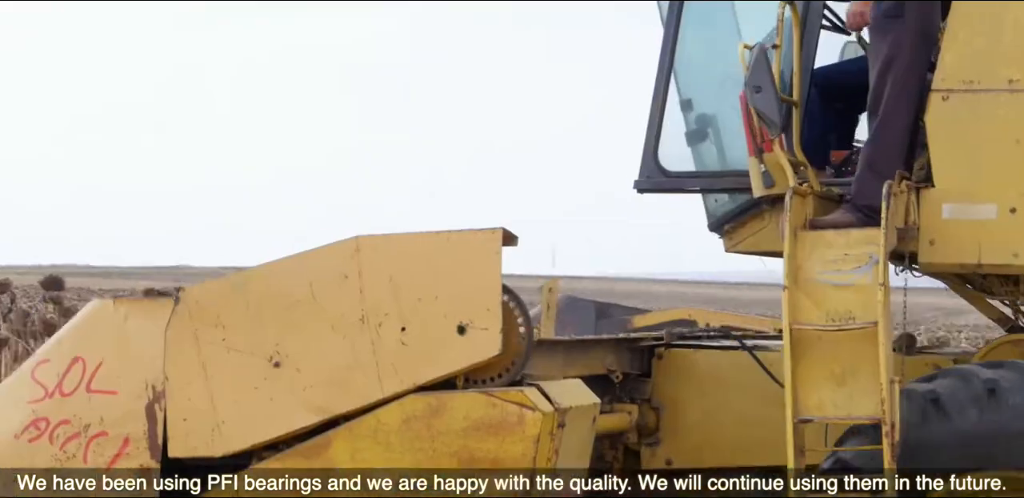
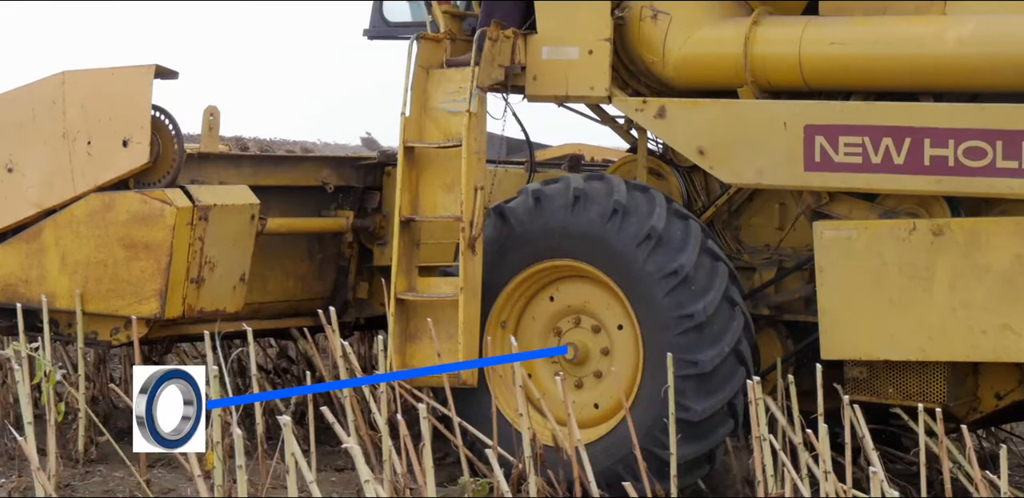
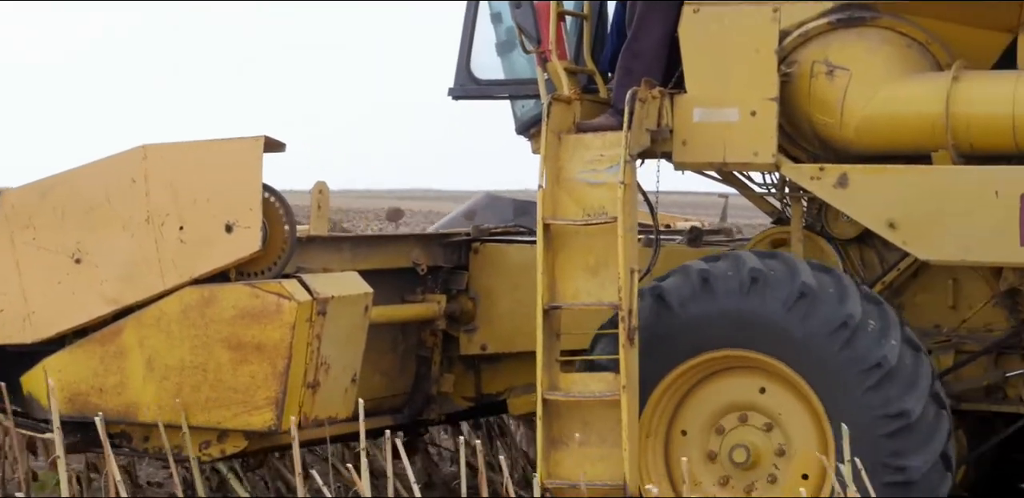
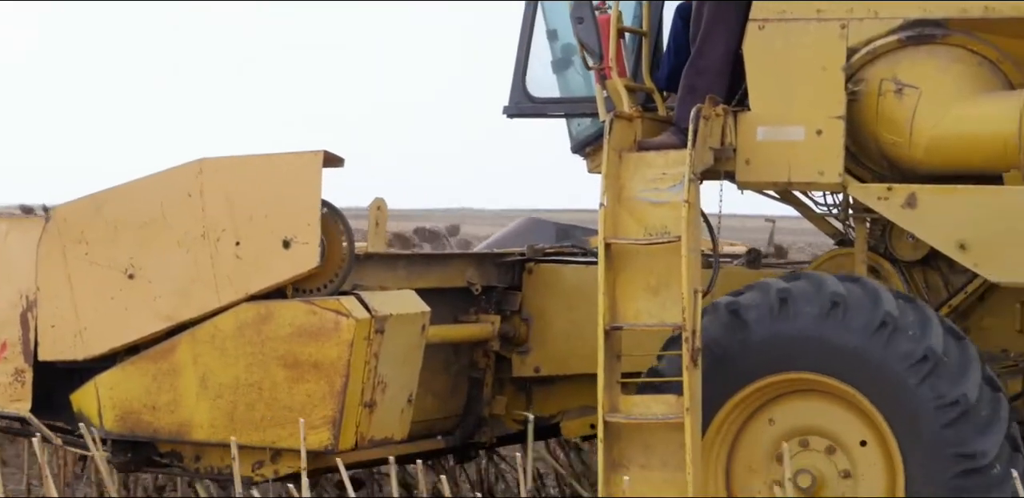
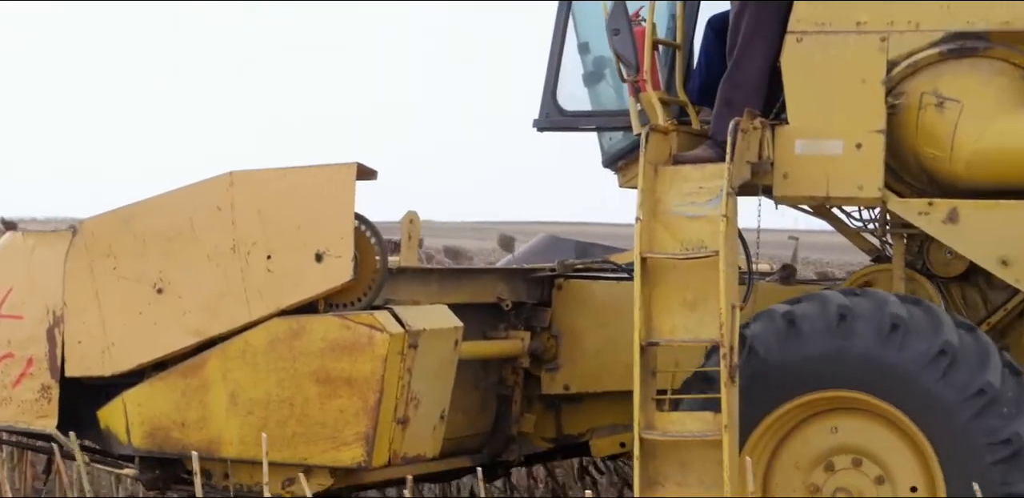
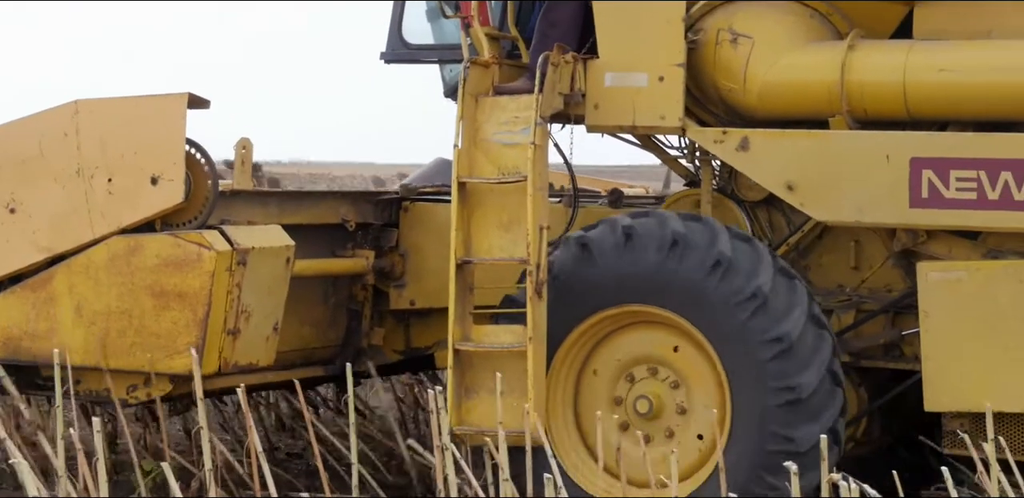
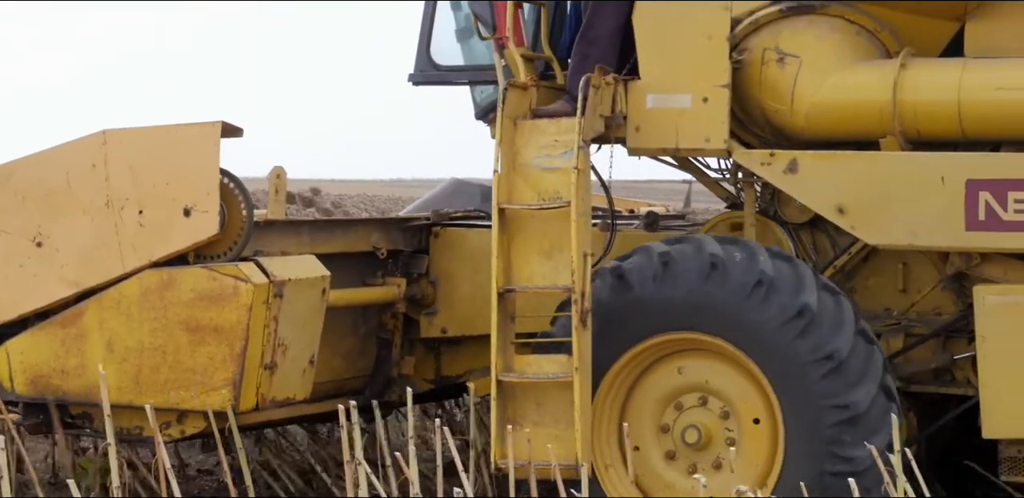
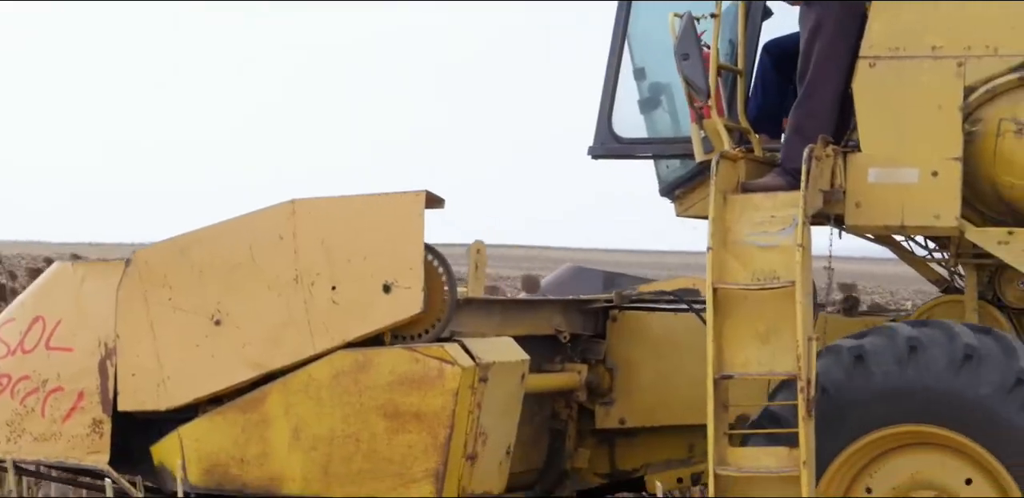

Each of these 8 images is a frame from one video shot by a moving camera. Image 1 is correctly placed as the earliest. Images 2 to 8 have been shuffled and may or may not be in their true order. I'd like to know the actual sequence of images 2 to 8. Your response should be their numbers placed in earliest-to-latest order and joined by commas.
8, 5, 4, 3, 7, 6, 2
